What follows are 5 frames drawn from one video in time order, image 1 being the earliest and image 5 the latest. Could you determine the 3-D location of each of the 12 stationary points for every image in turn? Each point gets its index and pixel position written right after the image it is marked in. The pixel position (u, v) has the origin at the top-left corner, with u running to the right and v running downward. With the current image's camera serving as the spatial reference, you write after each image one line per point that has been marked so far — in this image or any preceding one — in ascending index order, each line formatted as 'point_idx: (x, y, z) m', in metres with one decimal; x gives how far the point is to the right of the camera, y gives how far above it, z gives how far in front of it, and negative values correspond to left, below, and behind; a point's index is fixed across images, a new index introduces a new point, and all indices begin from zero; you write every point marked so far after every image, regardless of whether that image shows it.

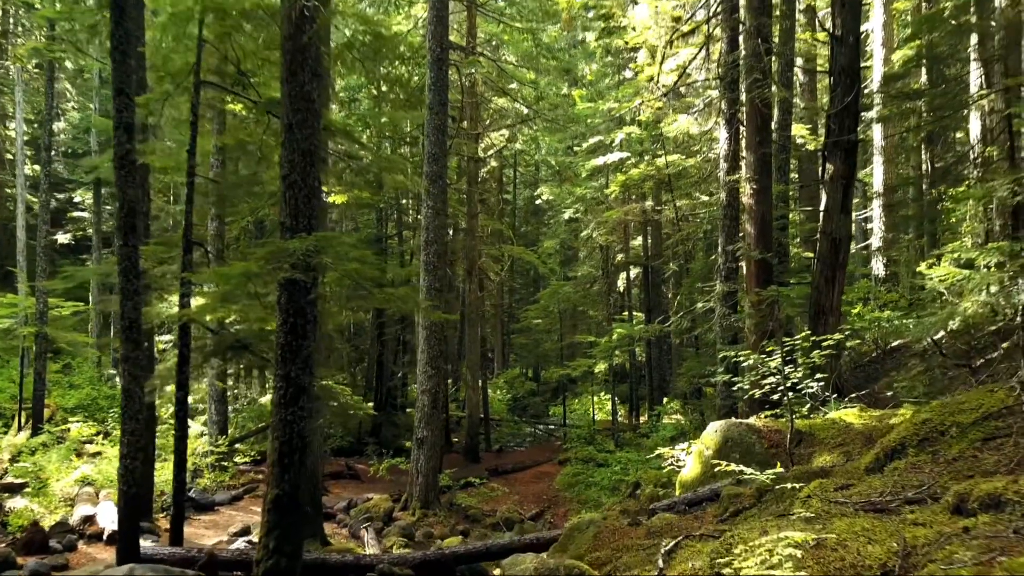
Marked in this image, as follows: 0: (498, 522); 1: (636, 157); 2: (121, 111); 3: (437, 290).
0: (-0.2, -3.6, +11.8) m
1: (+2.8, +3.0, +17.7) m
2: (-3.3, +1.5, +6.6) m
3: (-1.2, 0.0, +12.0) m
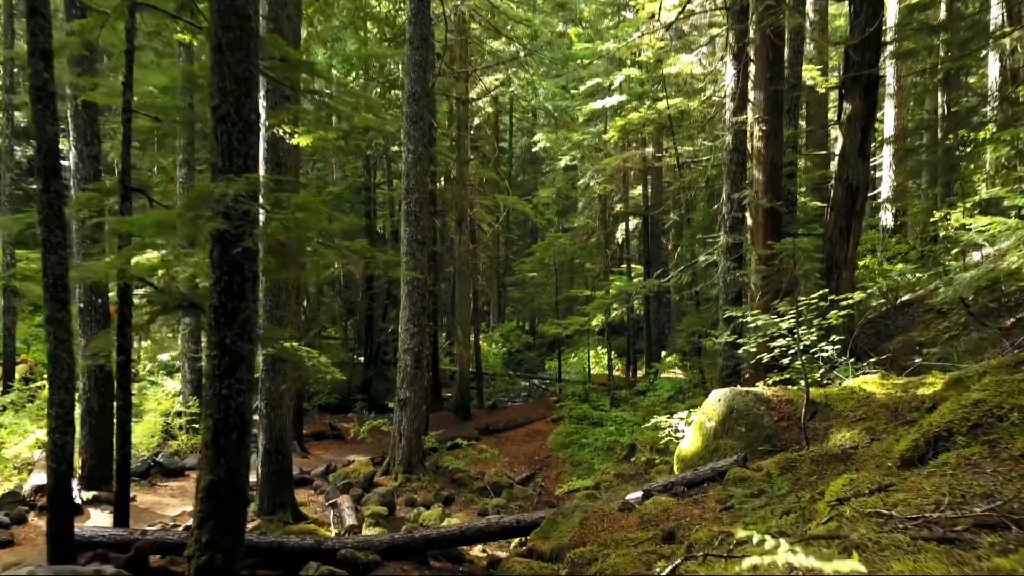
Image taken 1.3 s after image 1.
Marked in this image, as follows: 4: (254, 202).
0: (-0.4, -2.9, +11.2) m
1: (+2.7, +4.0, +16.7) m
2: (-3.5, +1.9, +5.7) m
3: (-1.3, +0.7, +11.2) m
4: (-1.5, +0.5, +4.6) m
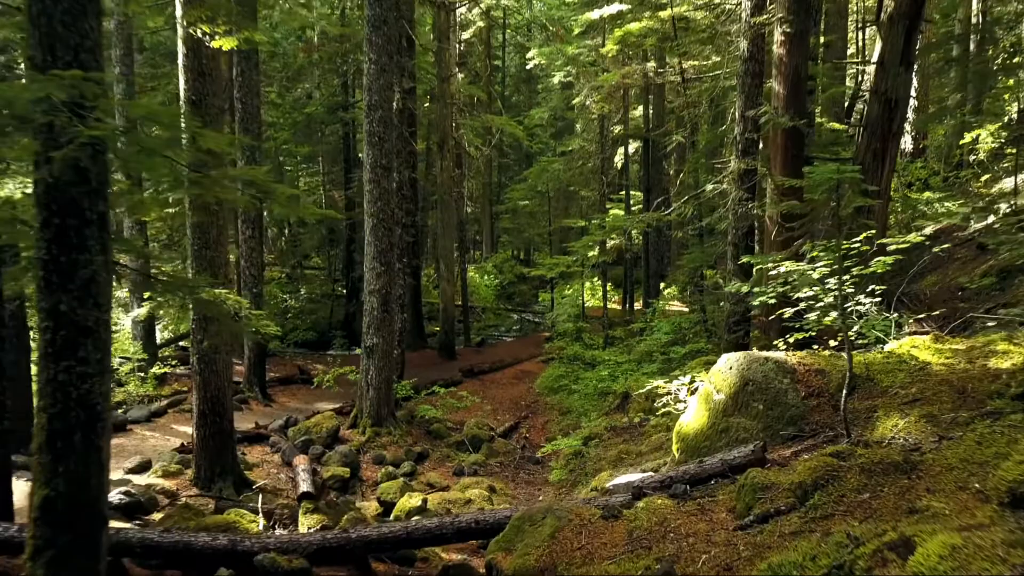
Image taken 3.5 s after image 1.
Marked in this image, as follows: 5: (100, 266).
0: (-0.6, -2.0, +10.2) m
1: (+2.4, +5.4, +14.9) m
2: (-3.7, +2.2, +4.2) m
3: (-1.6, +1.5, +9.8) m
4: (-1.8, +0.7, +3.2) m
5: (-1.8, +0.1, +3.5) m
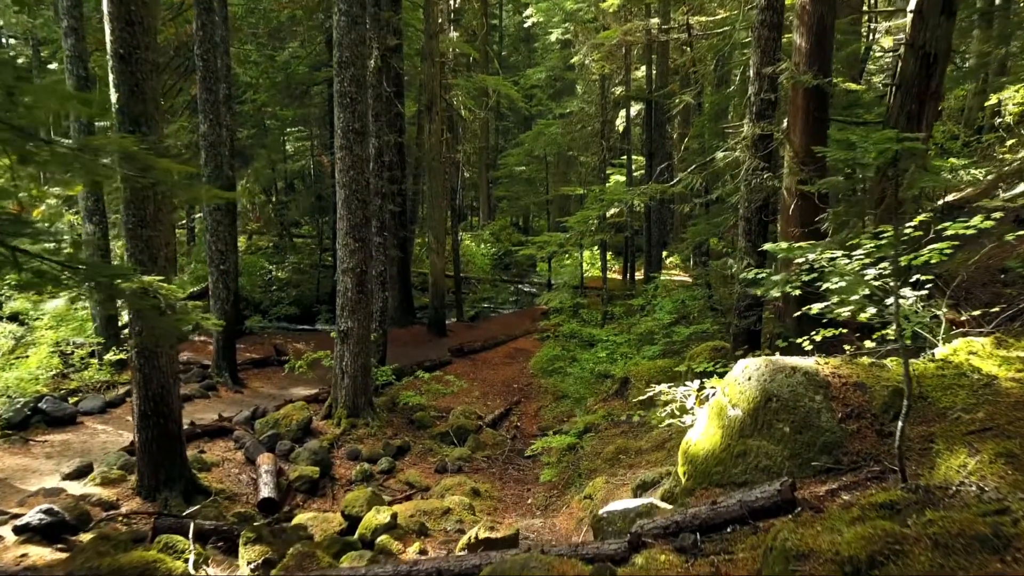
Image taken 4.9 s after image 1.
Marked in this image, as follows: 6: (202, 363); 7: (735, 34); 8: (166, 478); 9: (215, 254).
0: (-0.8, -1.7, +9.4) m
1: (+2.3, +5.9, +13.8) m
2: (-3.9, +2.2, +3.2) m
3: (-1.7, +1.8, +8.8) m
4: (-1.9, +0.7, +2.3) m
5: (-2.0, +0.1, +2.6) m
6: (-4.5, -1.1, +11.3) m
7: (+3.3, +3.8, +11.4) m
8: (-2.9, -1.6, +6.6) m
9: (-4.1, +0.5, +10.6) m
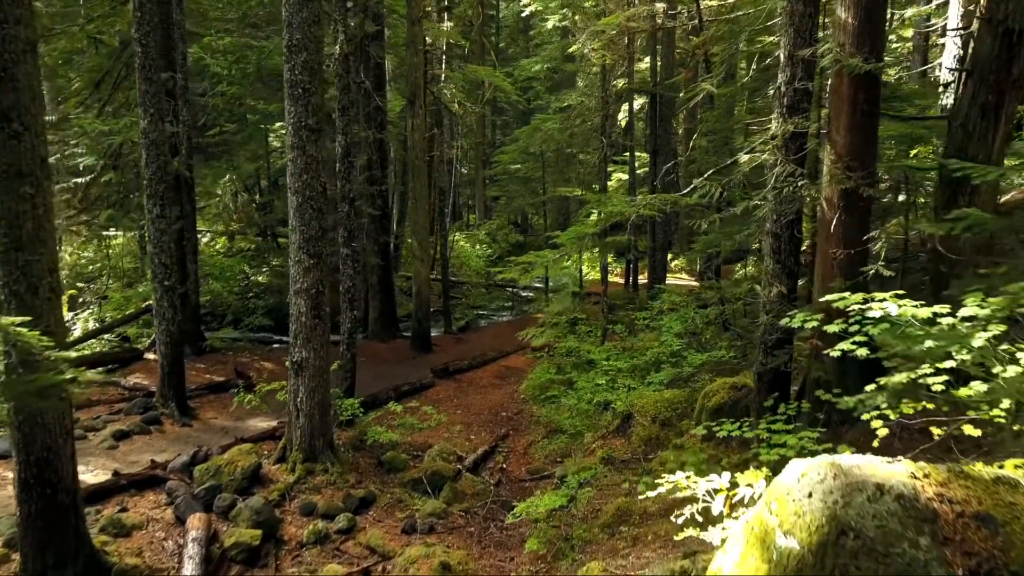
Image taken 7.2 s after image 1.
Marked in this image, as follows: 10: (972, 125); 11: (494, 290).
0: (-0.9, -2.0, +8.1) m
1: (+2.1, +5.7, +12.4) m
2: (-4.1, +1.9, +1.9) m
3: (-1.9, +1.5, +7.5) m
4: (-2.1, +0.4, +1.0) m
5: (-2.2, -0.2, +1.3) m
6: (-4.7, -1.3, +10.0) m
7: (+3.1, +3.5, +10.1) m
8: (-3.1, -1.8, +5.3) m
9: (-4.2, +0.3, +9.3) m
10: (+3.2, +1.1, +5.4) m
11: (-0.5, 0.0, +19.9) m
